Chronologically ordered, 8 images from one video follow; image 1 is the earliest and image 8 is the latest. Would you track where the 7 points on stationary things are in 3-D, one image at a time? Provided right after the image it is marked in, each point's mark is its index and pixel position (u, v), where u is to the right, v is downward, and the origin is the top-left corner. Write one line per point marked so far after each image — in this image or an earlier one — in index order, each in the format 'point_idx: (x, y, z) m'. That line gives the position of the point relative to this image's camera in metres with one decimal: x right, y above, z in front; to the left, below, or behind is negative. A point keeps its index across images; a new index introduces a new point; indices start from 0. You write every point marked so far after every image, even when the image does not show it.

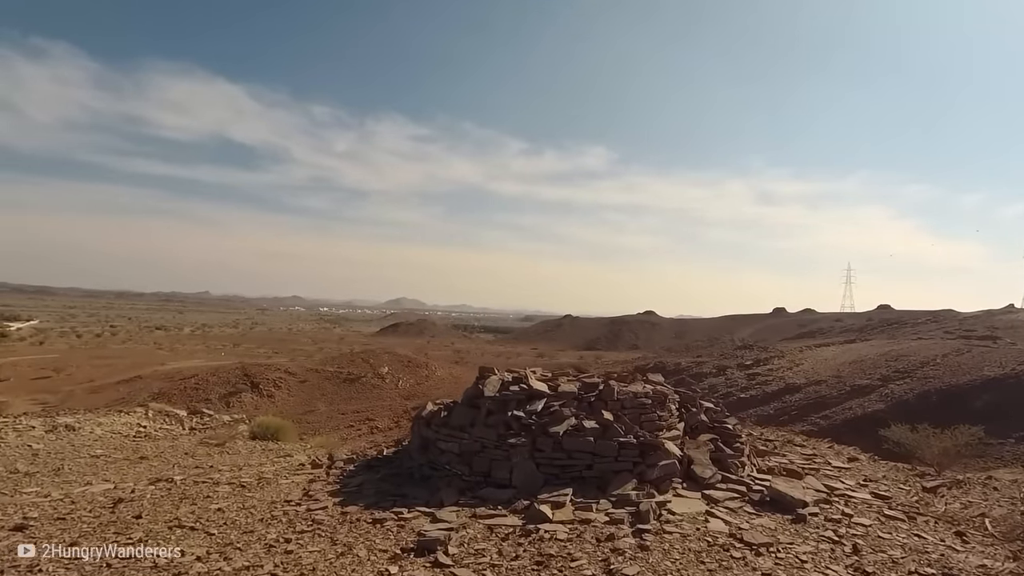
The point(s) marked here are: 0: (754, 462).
0: (+4.5, -3.3, +10.8) m
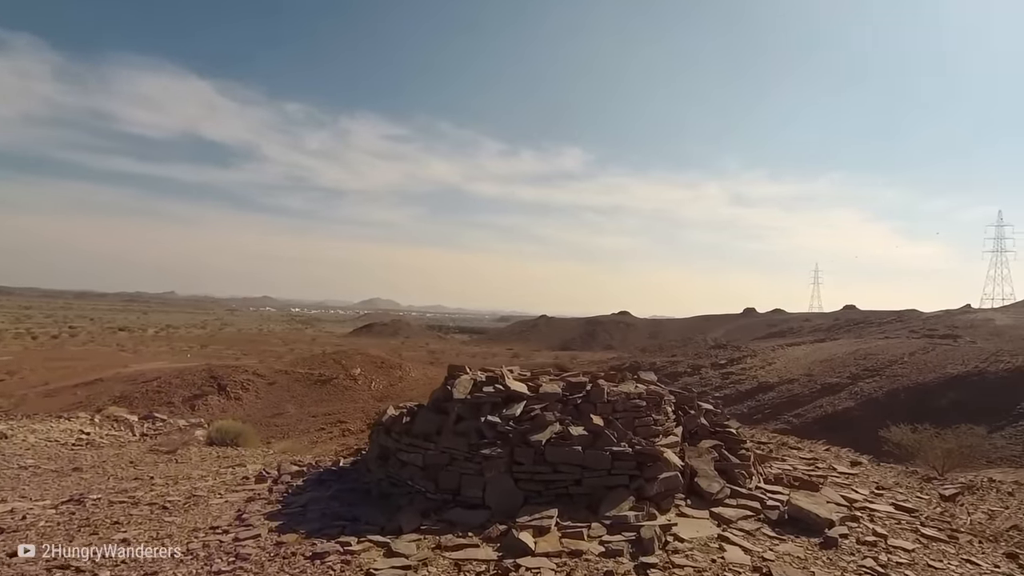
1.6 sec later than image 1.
0: (+4.1, -3.0, +9.5) m
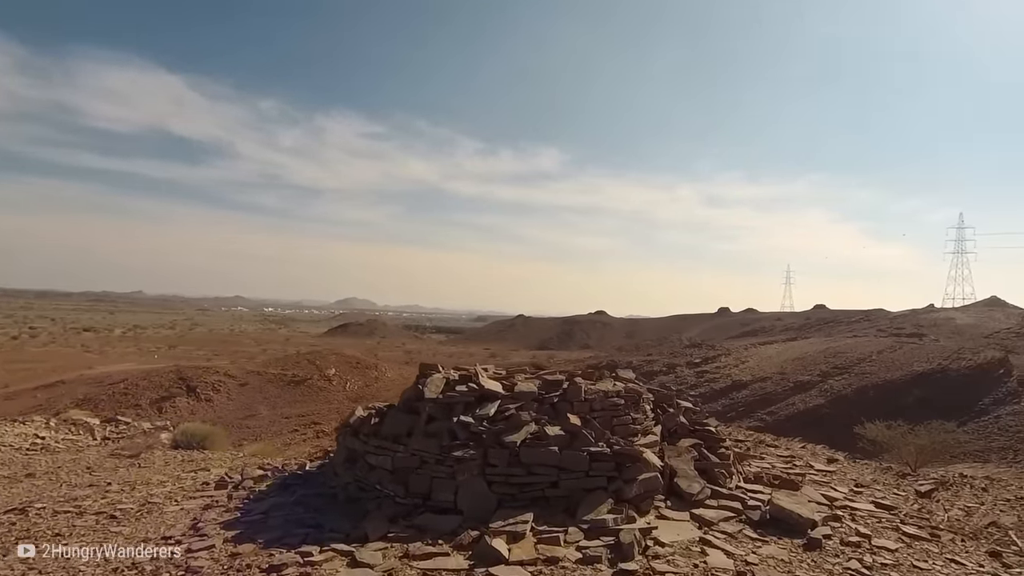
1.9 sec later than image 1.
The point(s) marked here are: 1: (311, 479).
0: (+3.7, -3.0, +9.3) m
1: (-3.5, -3.3, +9.9) m
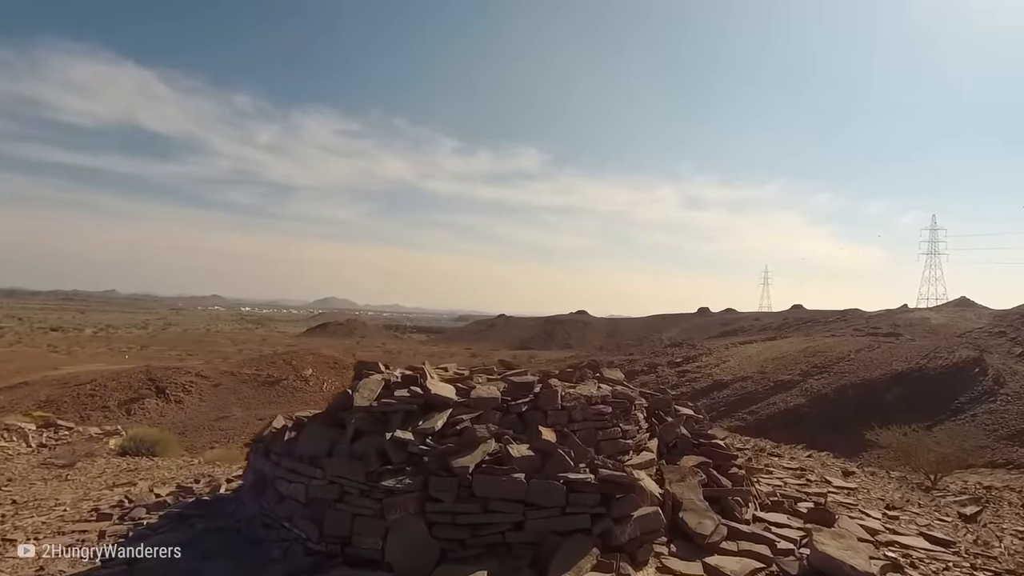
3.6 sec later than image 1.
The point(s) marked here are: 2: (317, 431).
0: (+3.2, -2.7, +7.4) m
1: (-4.0, -3.0, +7.8) m
2: (-2.2, -1.6, +6.6) m
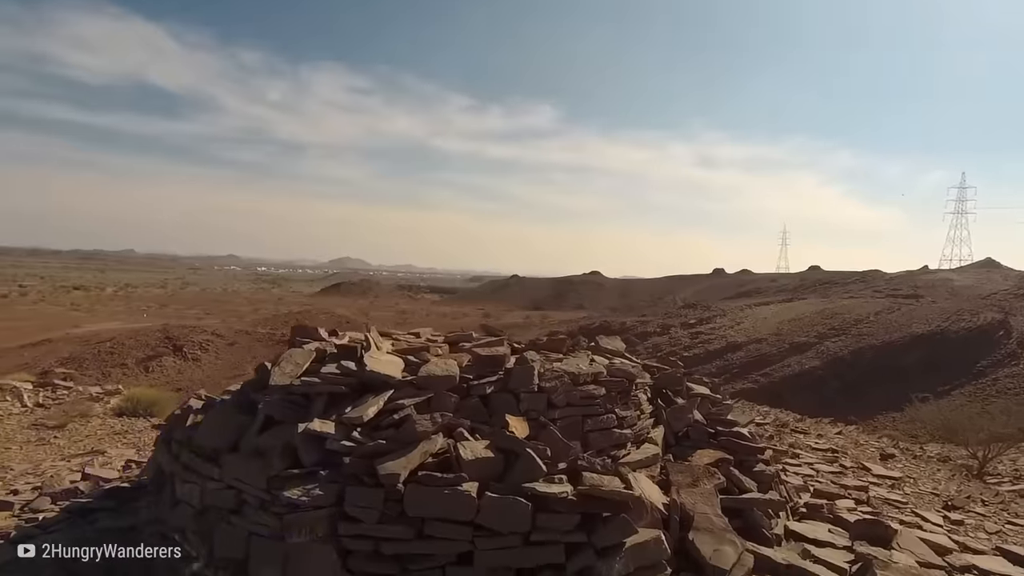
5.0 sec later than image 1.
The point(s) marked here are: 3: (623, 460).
0: (+2.8, -2.2, +5.8) m
1: (-4.4, -2.4, +6.5) m
2: (-2.6, -1.1, +5.1) m
3: (+1.0, -1.6, +5.2) m
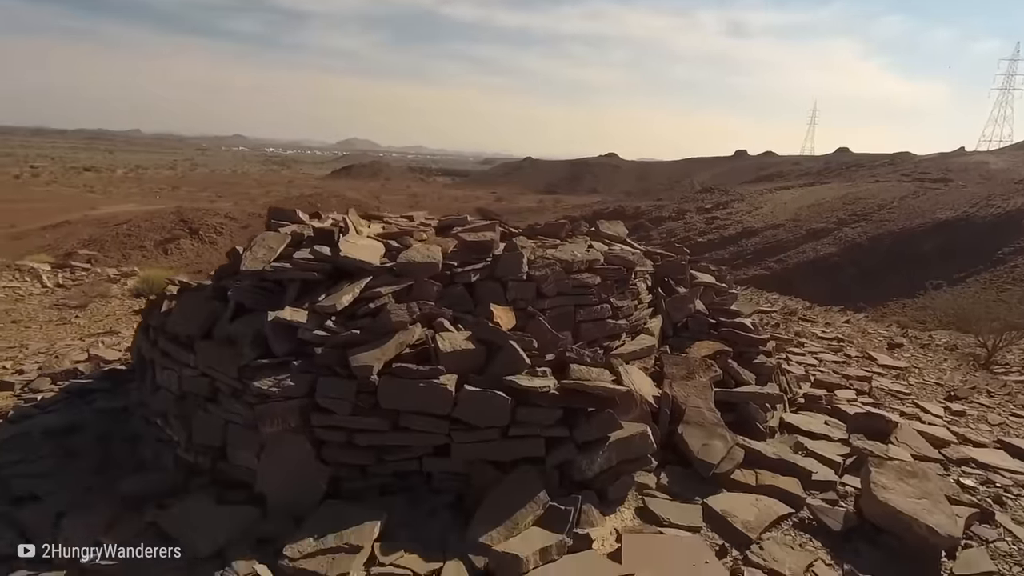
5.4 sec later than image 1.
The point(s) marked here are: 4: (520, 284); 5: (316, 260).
0: (+2.7, -1.0, +5.7) m
1: (-4.4, -1.1, +6.5) m
2: (-2.7, -0.1, +4.9) m
3: (+0.9, -0.5, +5.0) m
4: (+0.1, 0.0, +4.8) m
5: (-1.6, +0.2, +4.8) m
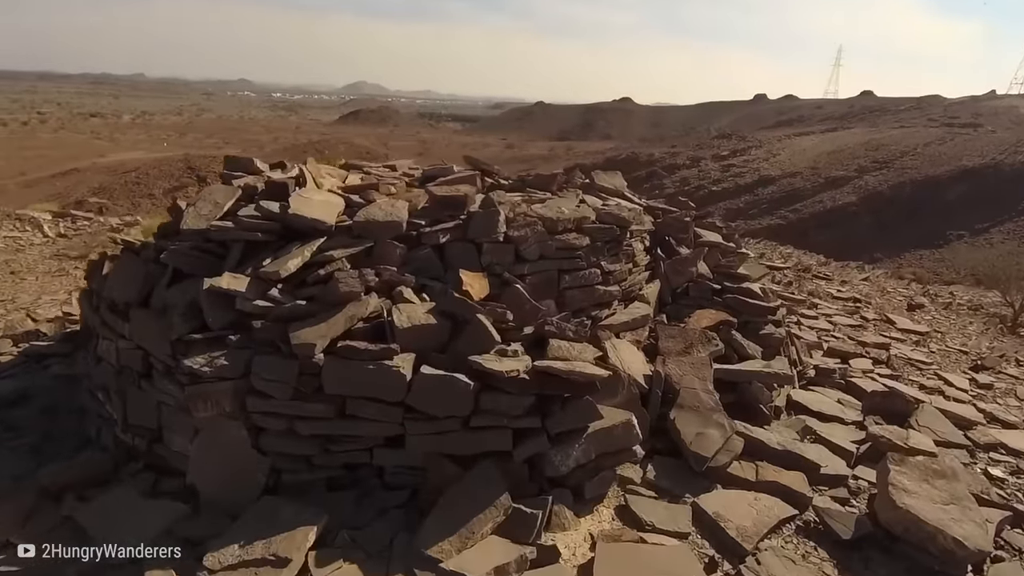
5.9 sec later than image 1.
0: (+2.6, -0.7, +5.1) m
1: (-4.6, -0.7, +6.1) m
2: (-2.9, +0.2, +4.4) m
3: (+0.7, -0.3, +4.5) m
4: (-0.1, +0.3, +4.2) m
5: (-1.8, +0.5, +4.2) m
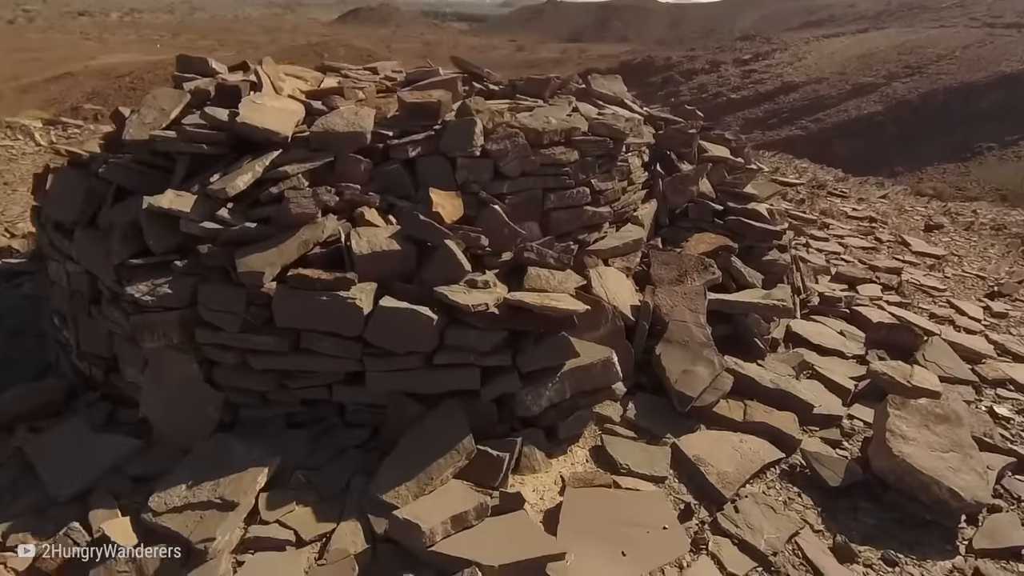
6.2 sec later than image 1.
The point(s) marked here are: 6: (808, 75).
0: (+2.4, 0.0, +4.8) m
1: (-4.7, +0.2, +5.9) m
2: (-3.0, +0.7, +4.0) m
3: (+0.6, +0.3, +4.1) m
4: (-0.3, +0.8, +3.8) m
5: (-2.0, +1.0, +3.8) m
6: (+10.6, +7.5, +20.8) m
